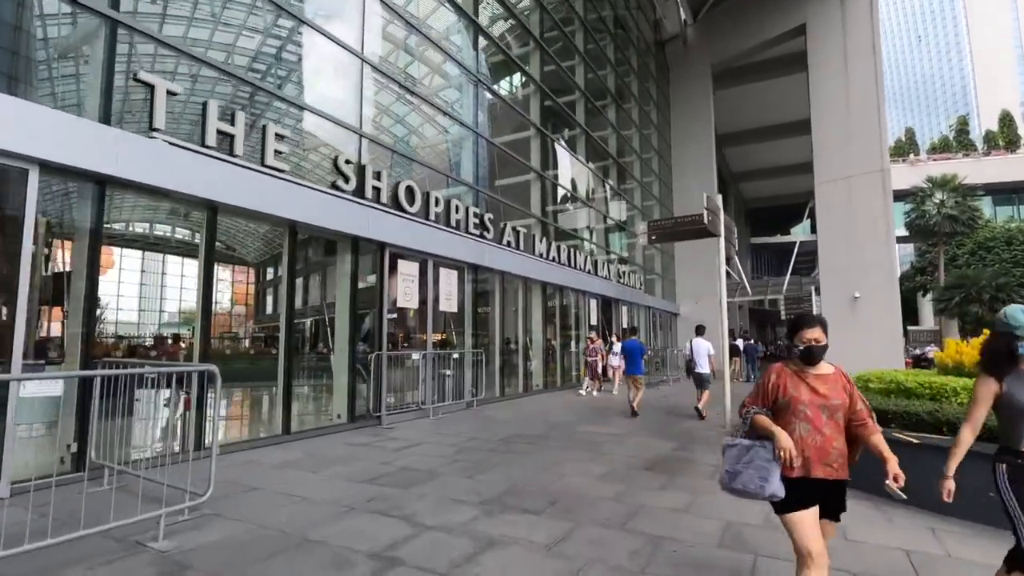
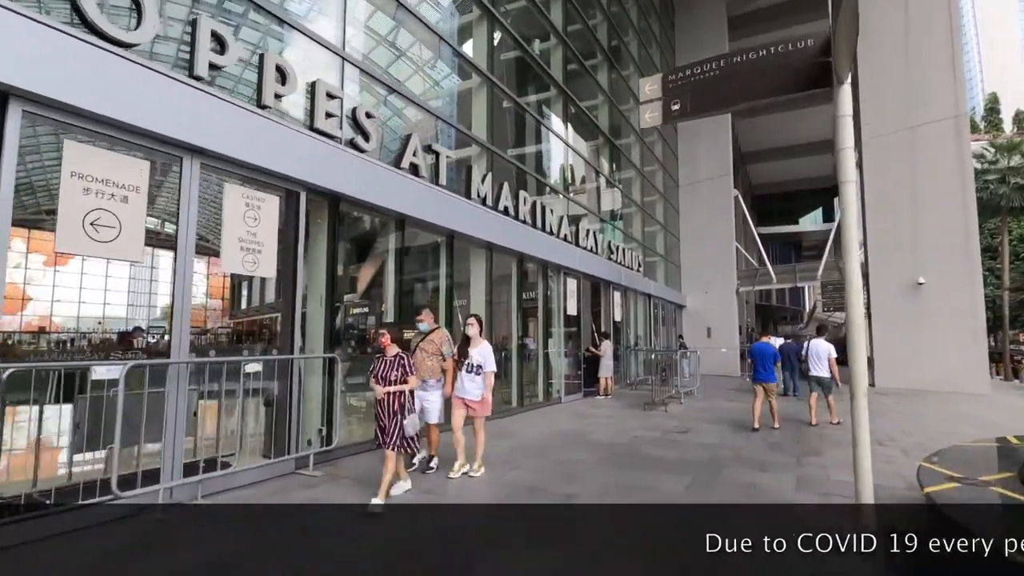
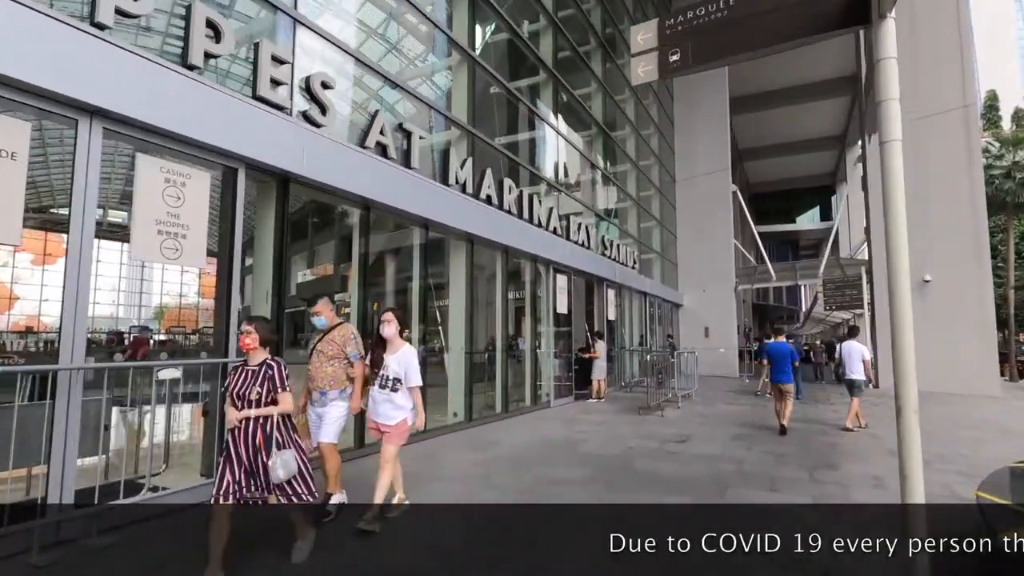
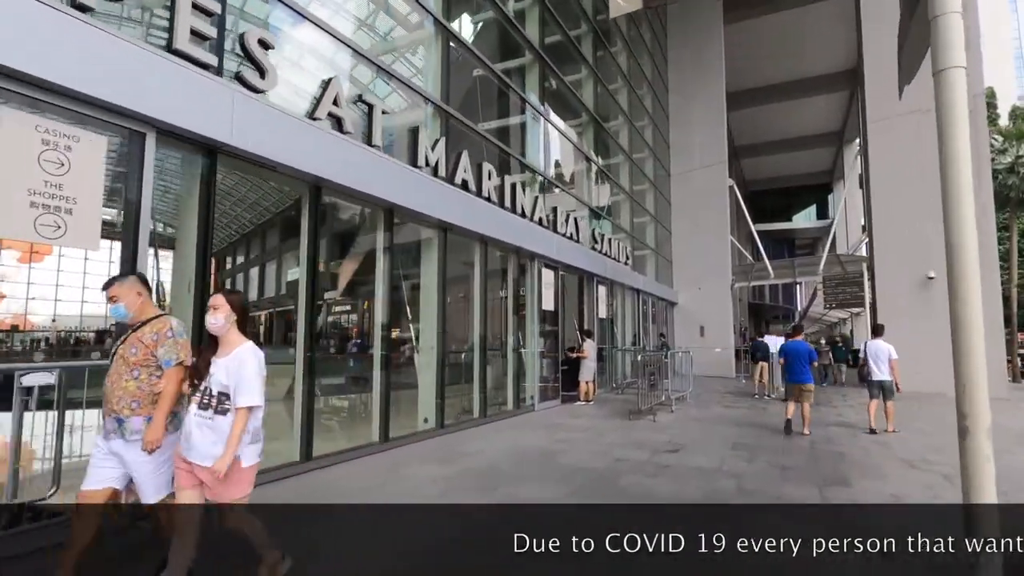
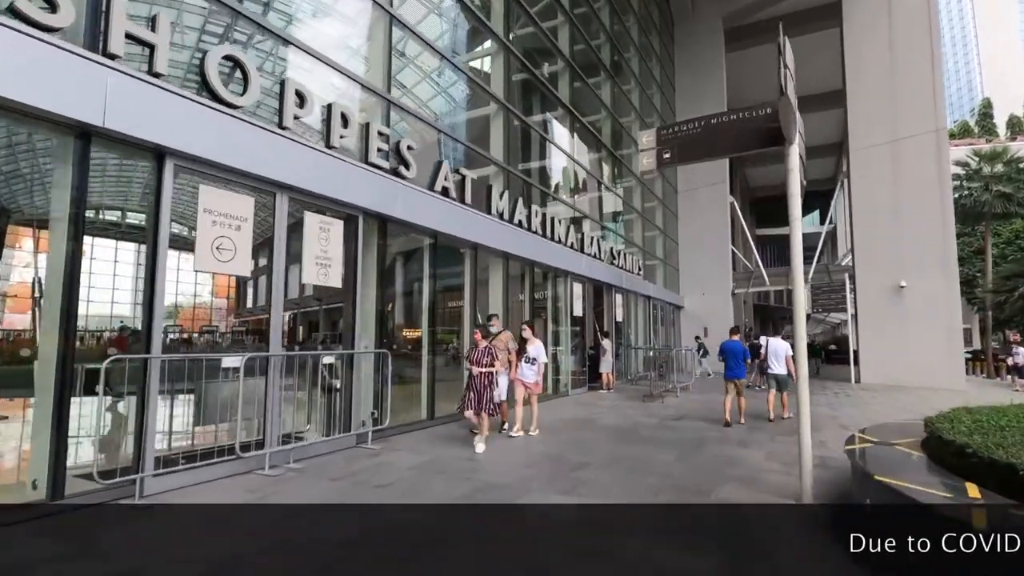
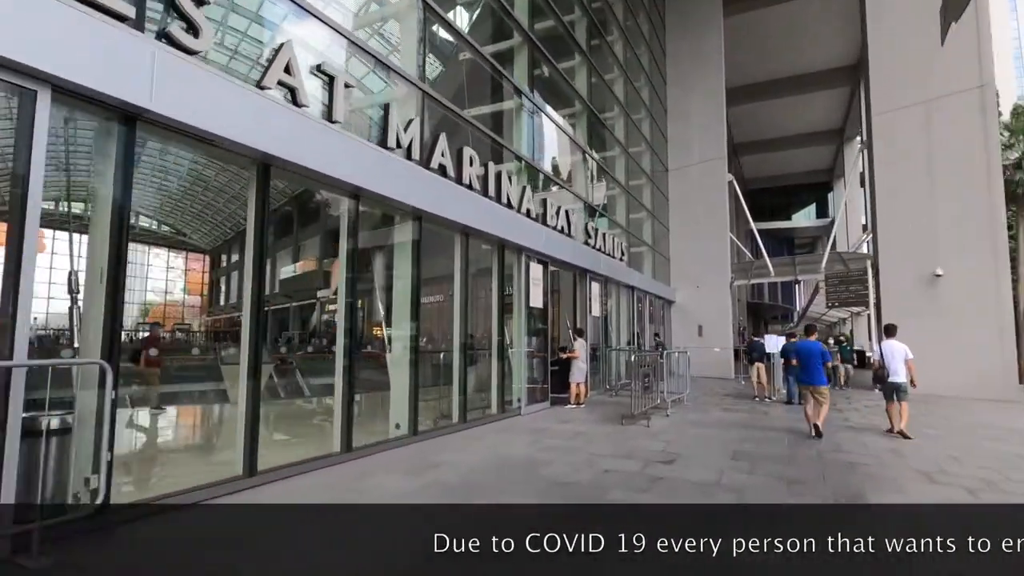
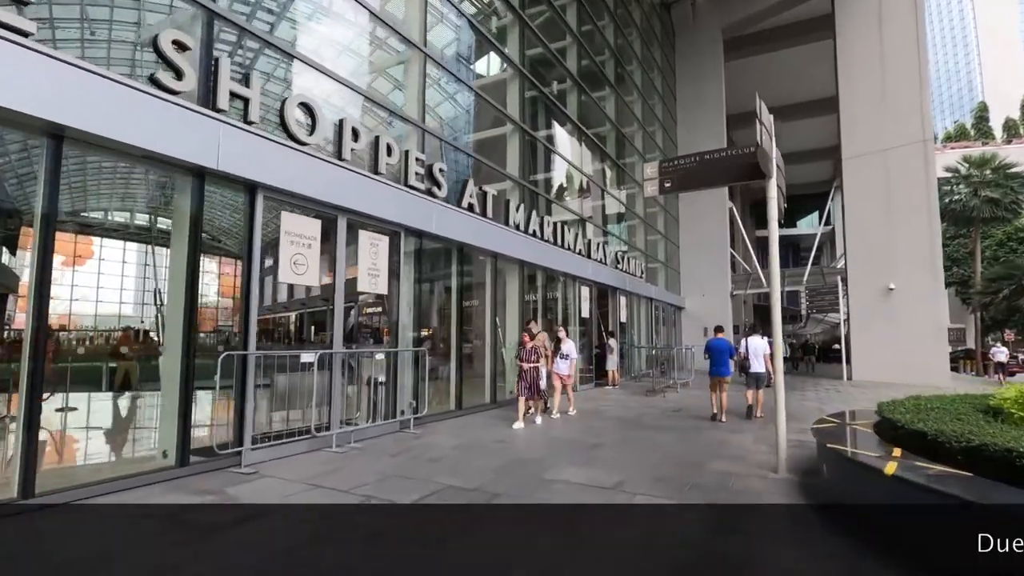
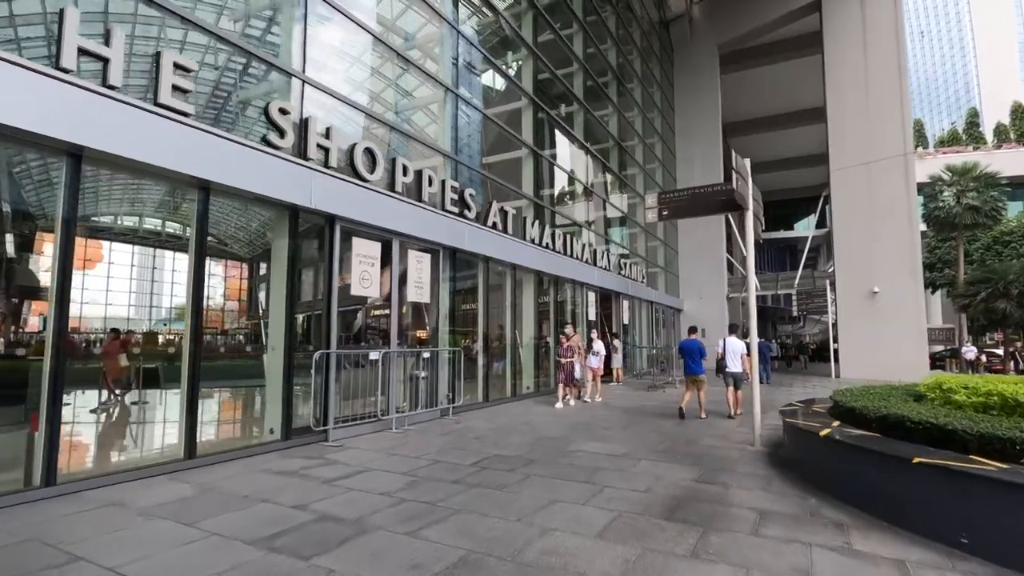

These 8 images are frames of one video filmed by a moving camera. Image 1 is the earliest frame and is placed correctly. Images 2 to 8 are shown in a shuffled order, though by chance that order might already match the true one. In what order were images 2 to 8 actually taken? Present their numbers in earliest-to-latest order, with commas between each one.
8, 7, 5, 2, 3, 4, 6
